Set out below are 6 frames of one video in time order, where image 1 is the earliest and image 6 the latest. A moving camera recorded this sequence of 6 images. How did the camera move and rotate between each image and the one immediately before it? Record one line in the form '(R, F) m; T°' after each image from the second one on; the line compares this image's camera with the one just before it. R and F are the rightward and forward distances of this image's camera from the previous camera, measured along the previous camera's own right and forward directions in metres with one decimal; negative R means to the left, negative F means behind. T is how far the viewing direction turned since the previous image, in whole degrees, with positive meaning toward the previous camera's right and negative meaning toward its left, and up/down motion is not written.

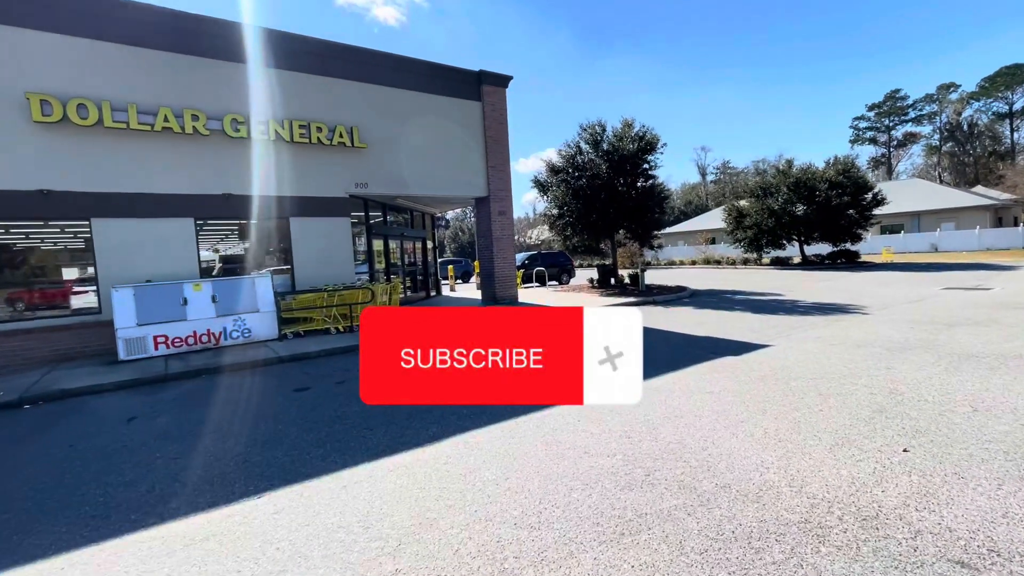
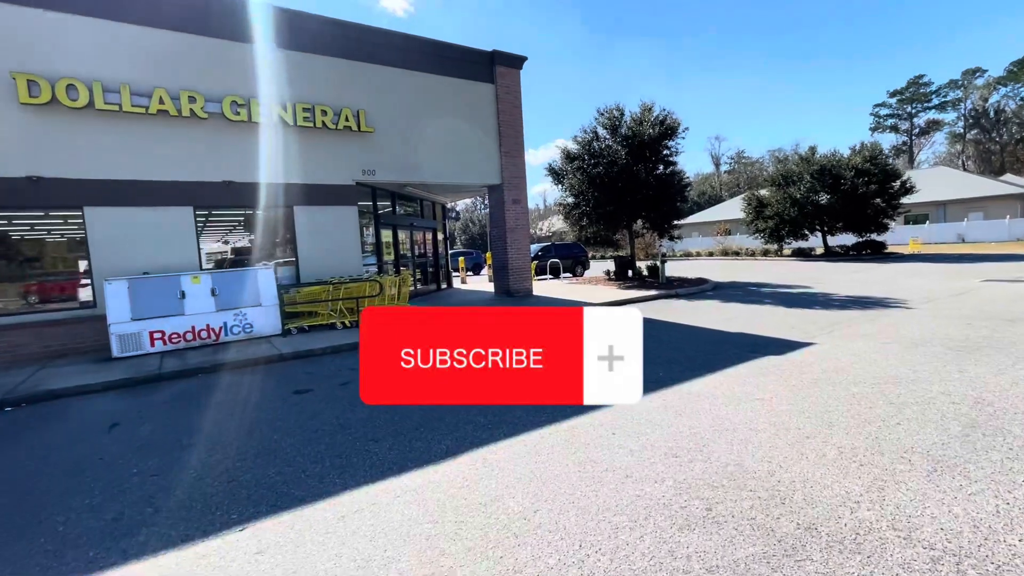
(-0.1, +0.6) m; -1°
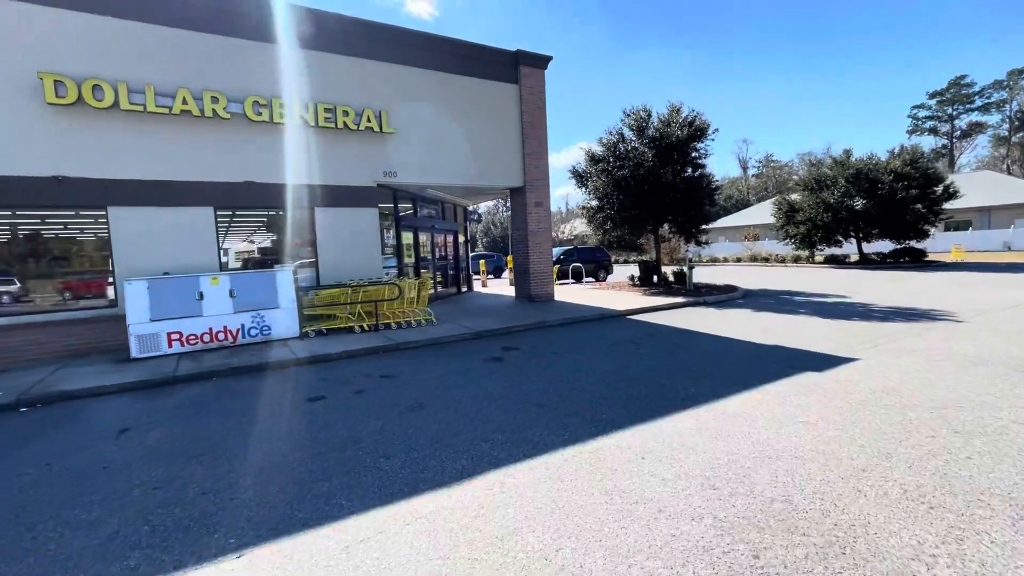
(0.0, +0.3) m; -3°
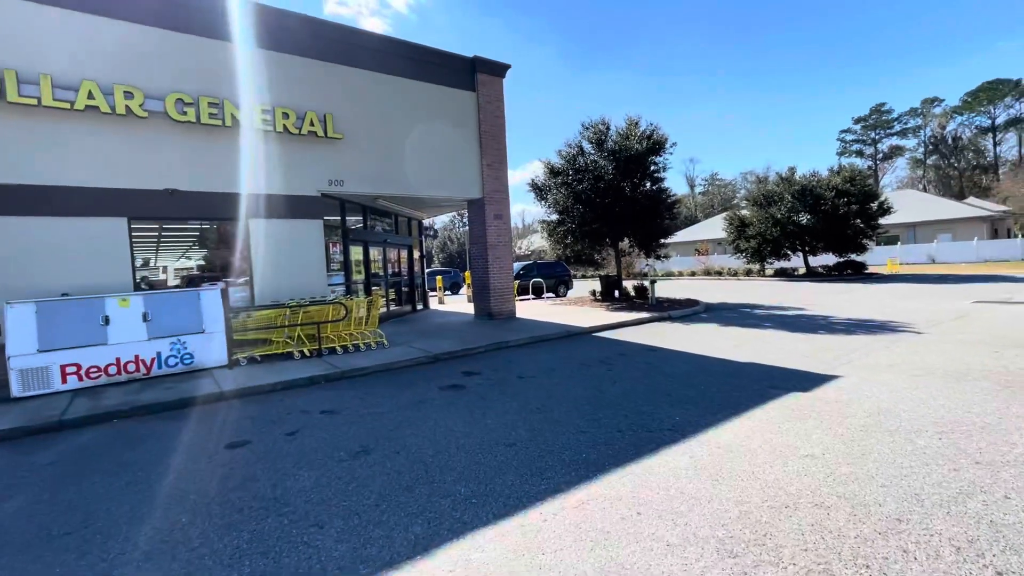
(-0.1, +0.7) m; +5°
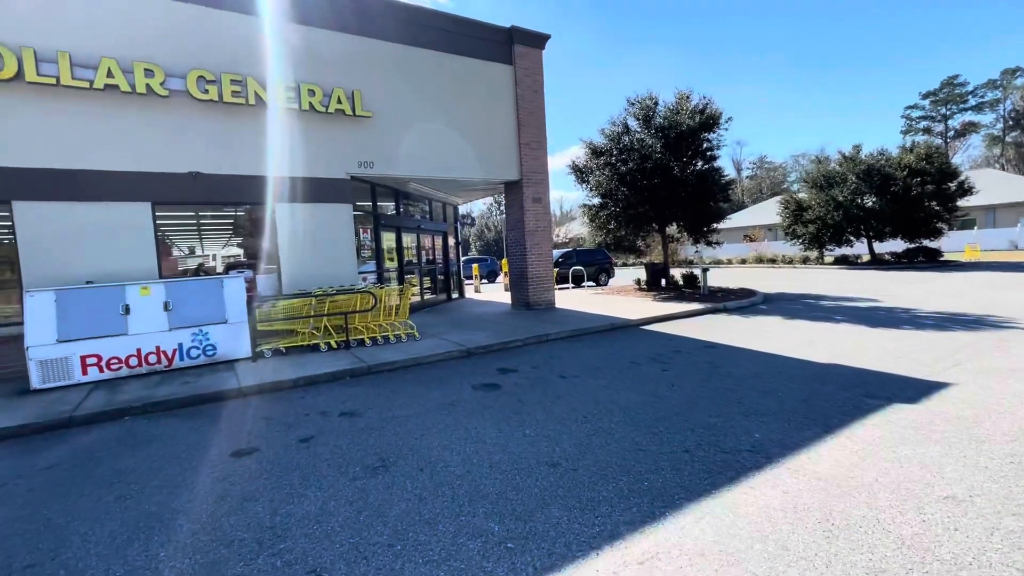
(-0.1, +0.8) m; -4°
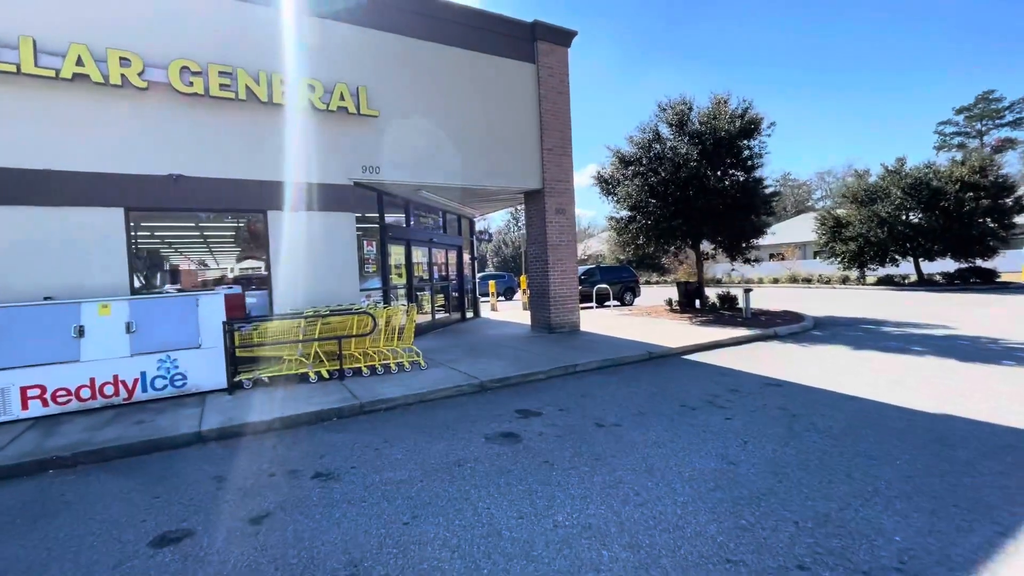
(-0.1, +1.2) m; -2°
